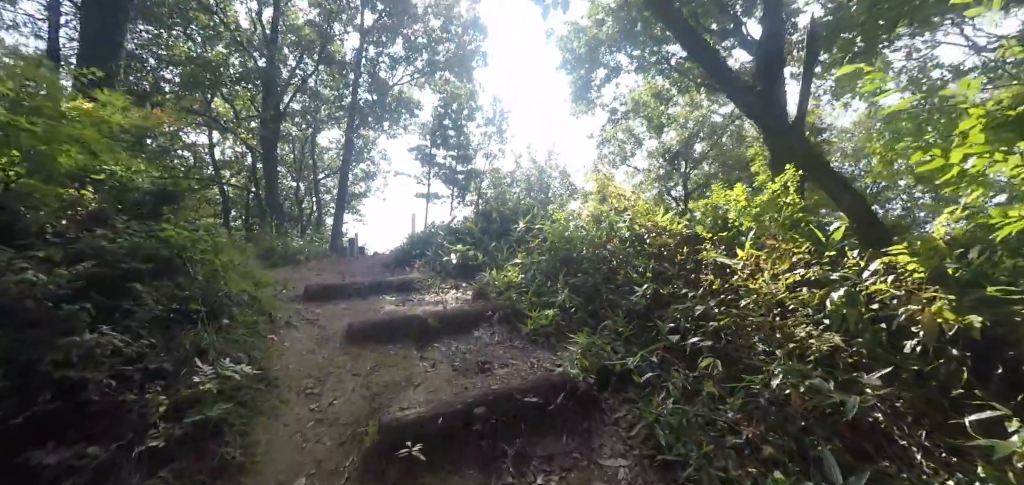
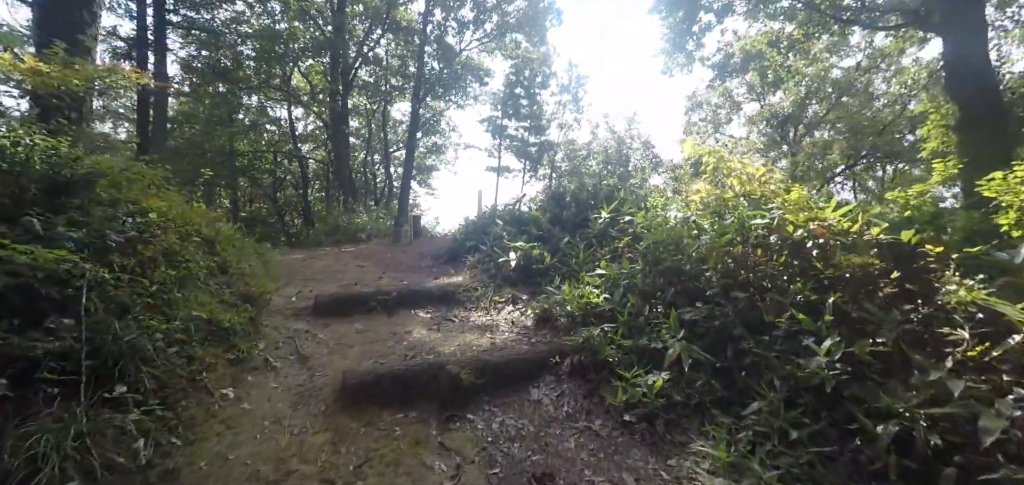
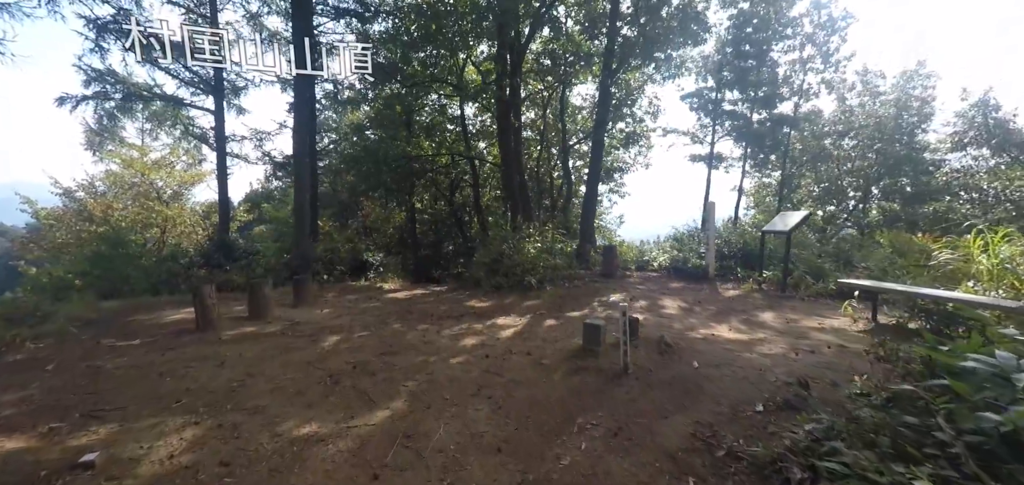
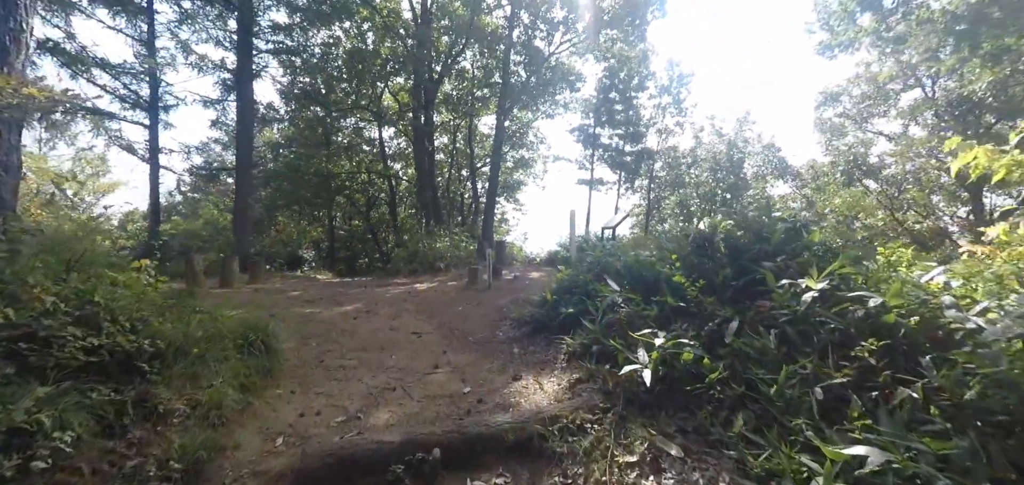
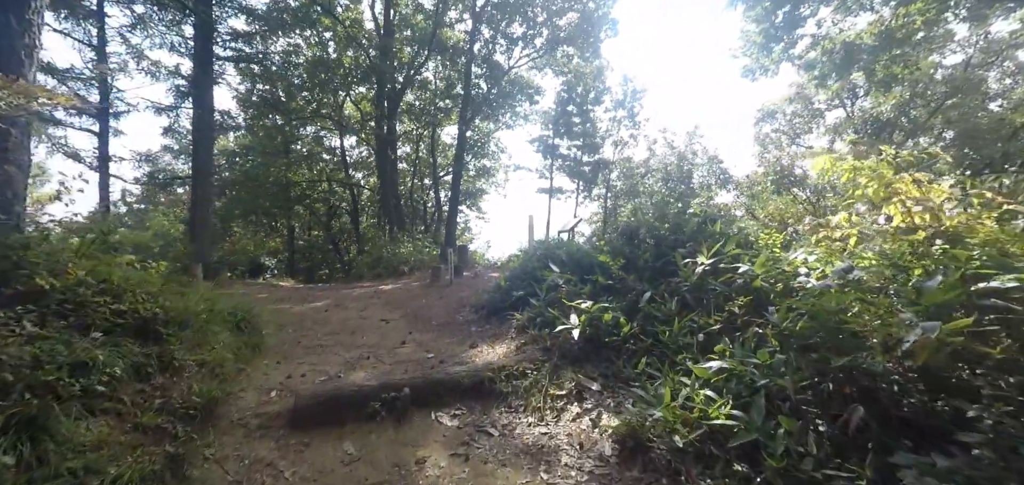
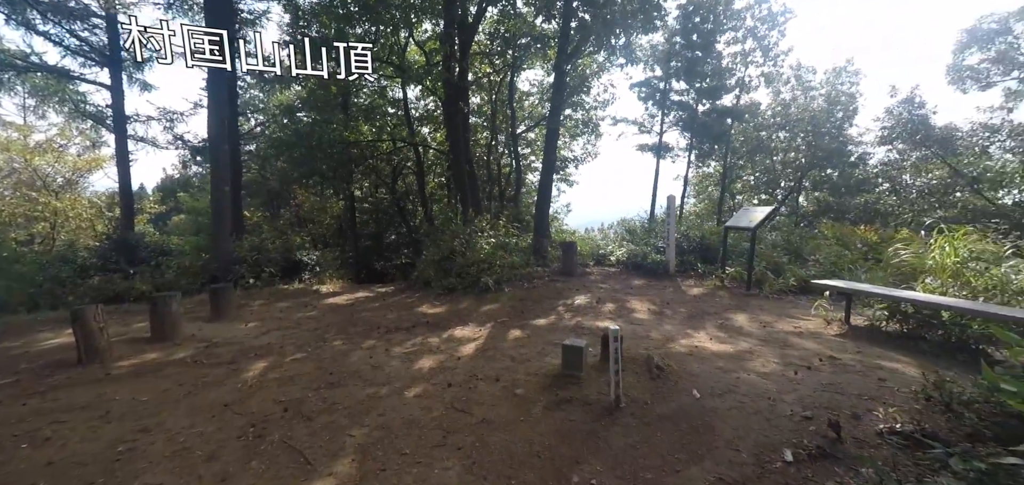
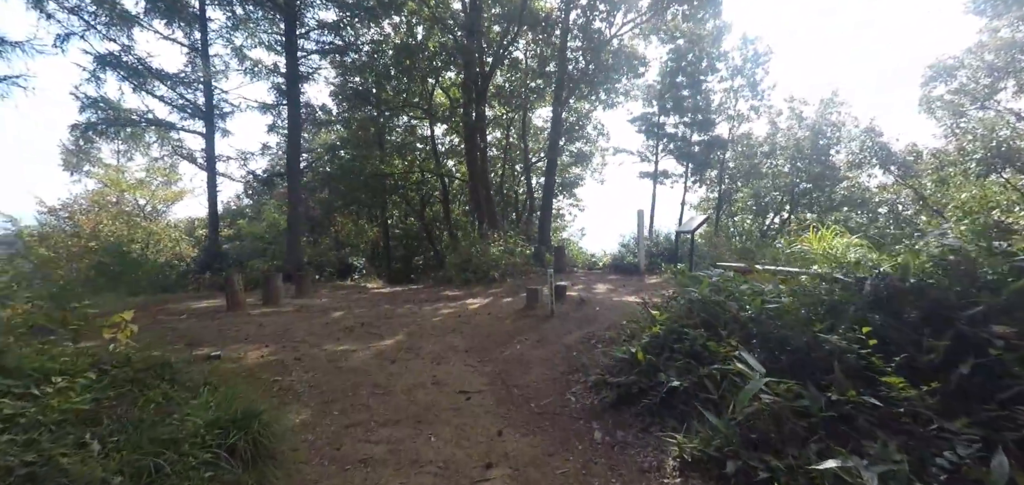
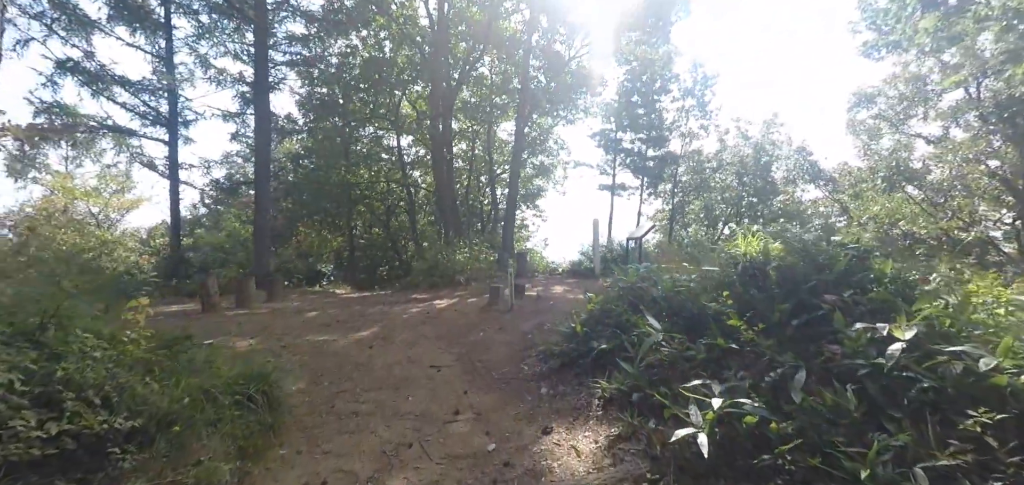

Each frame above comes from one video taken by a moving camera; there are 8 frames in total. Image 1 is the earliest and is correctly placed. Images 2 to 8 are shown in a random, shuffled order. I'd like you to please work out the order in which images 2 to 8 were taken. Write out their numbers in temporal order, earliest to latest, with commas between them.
2, 5, 4, 8, 7, 3, 6
